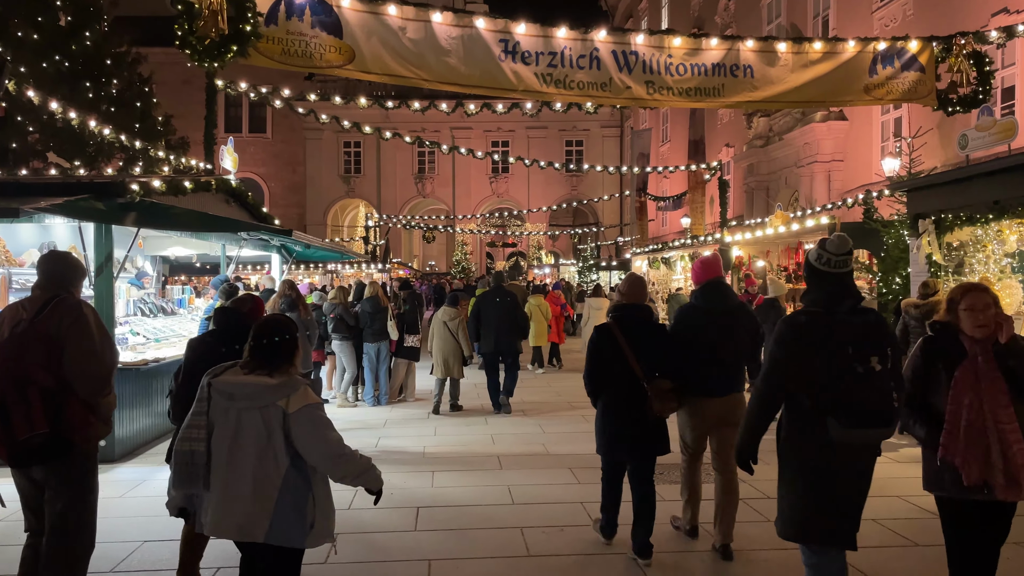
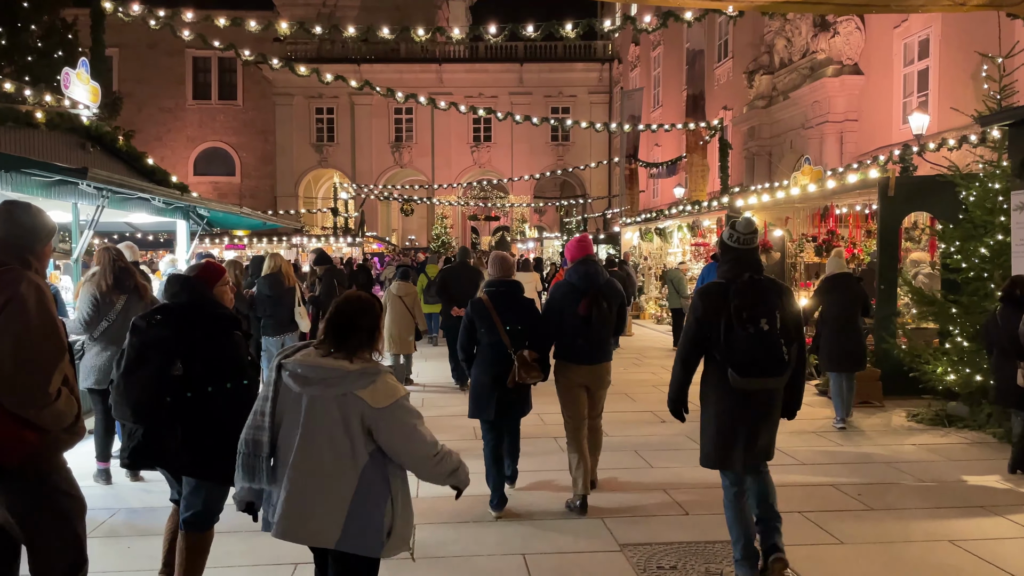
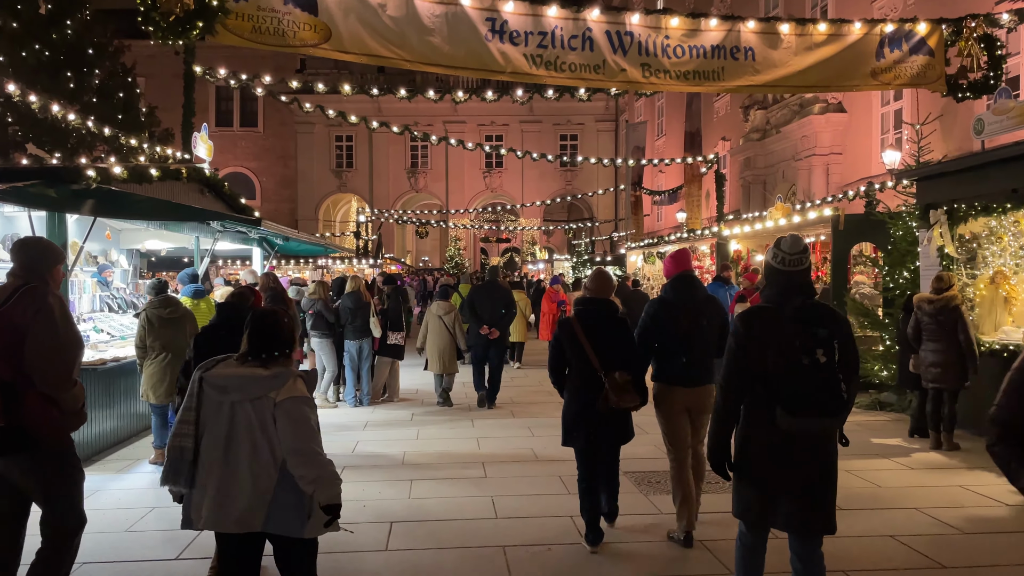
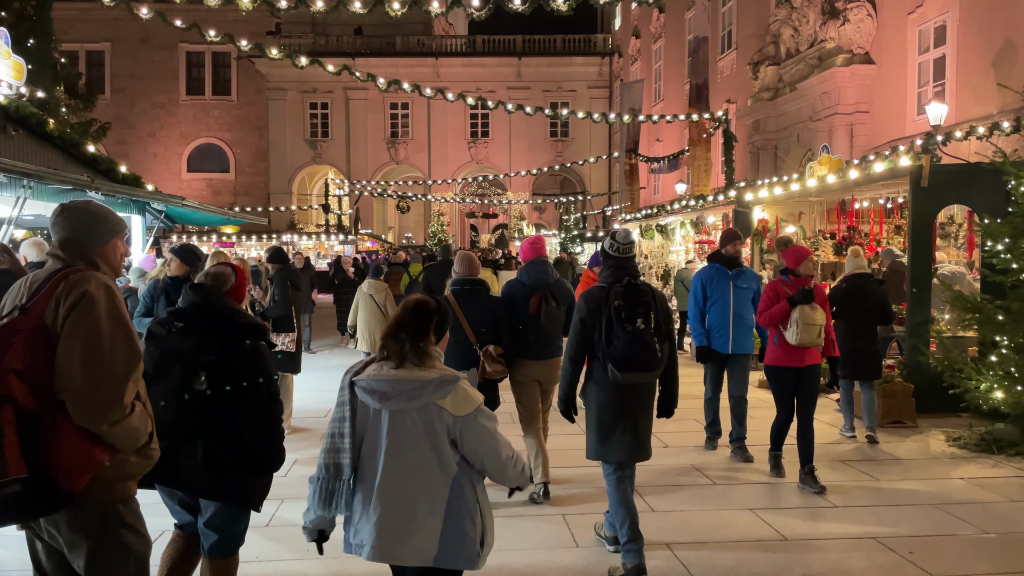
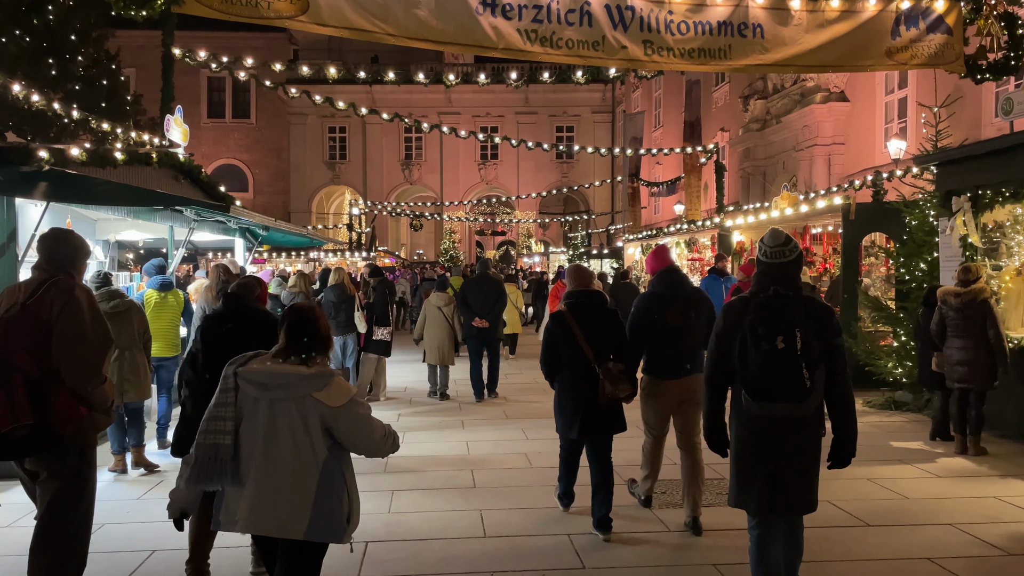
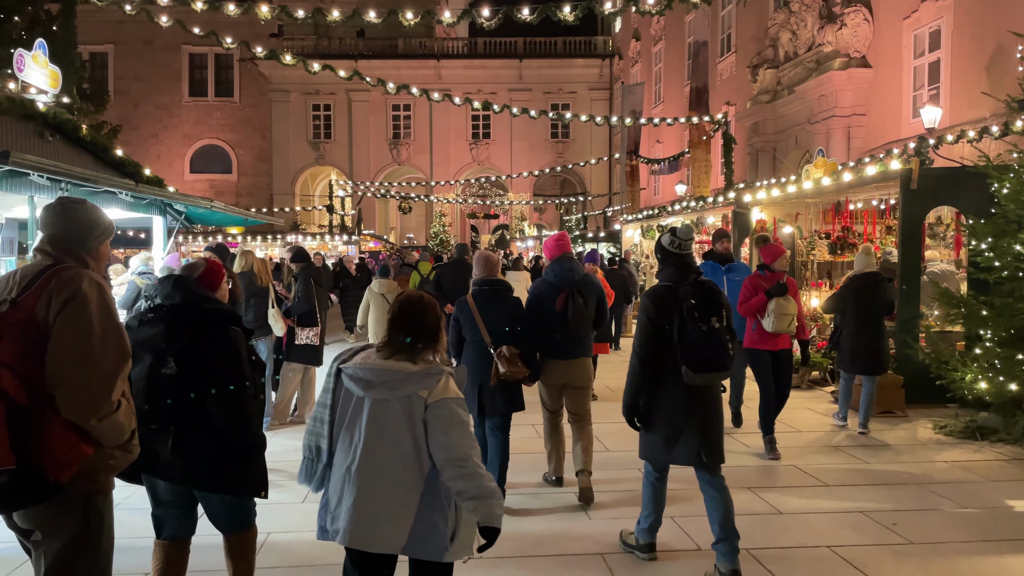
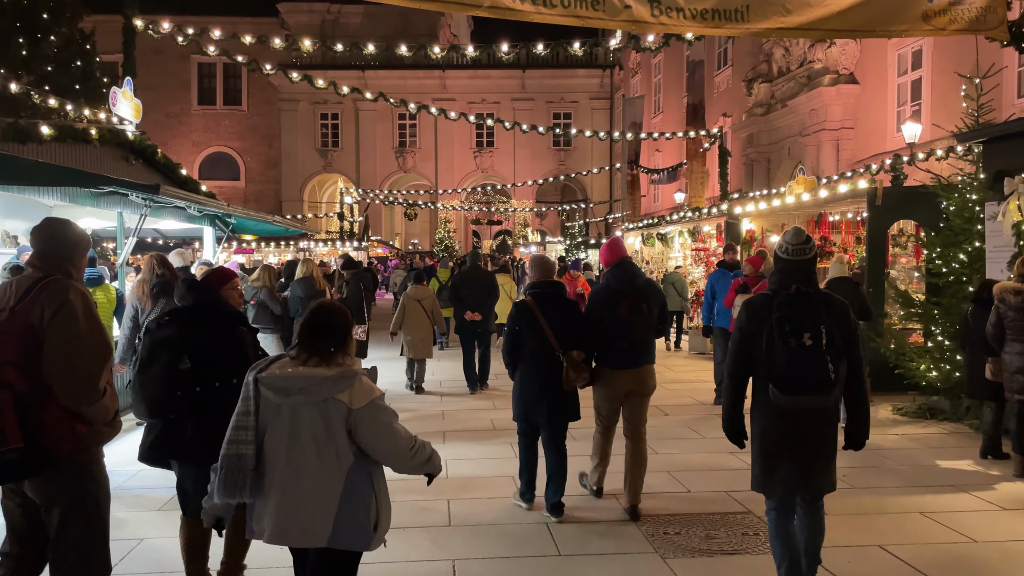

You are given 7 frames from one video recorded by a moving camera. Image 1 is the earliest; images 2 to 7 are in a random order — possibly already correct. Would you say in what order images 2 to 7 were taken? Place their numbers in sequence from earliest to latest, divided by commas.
3, 5, 7, 2, 6, 4
